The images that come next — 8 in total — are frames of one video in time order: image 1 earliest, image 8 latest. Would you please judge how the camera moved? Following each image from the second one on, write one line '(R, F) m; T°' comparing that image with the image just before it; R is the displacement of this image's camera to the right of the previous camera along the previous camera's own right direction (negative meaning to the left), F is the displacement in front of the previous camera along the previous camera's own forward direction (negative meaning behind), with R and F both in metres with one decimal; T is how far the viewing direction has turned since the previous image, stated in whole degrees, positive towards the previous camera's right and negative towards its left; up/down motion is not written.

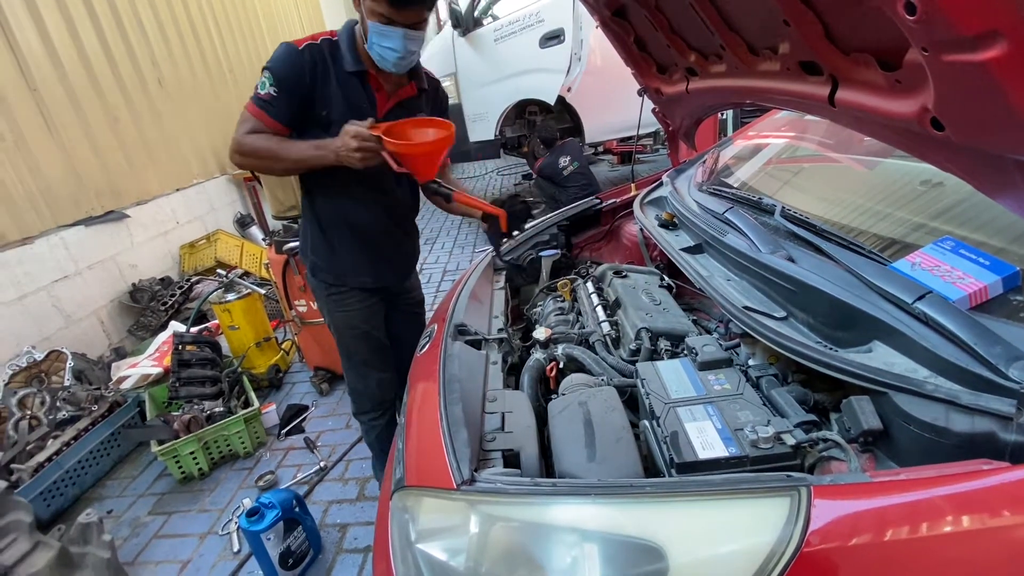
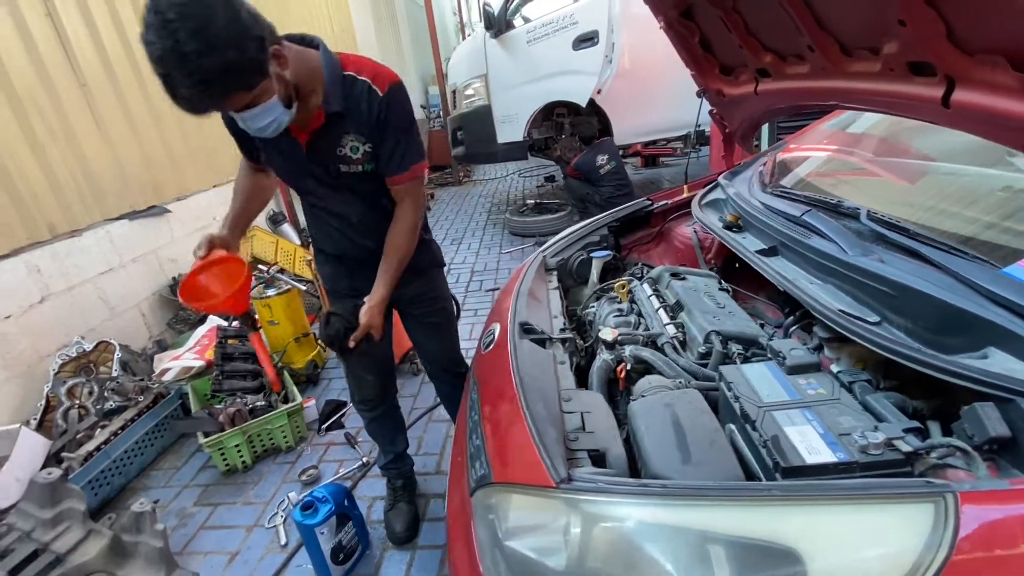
(-0.2, 0.0) m; -1°
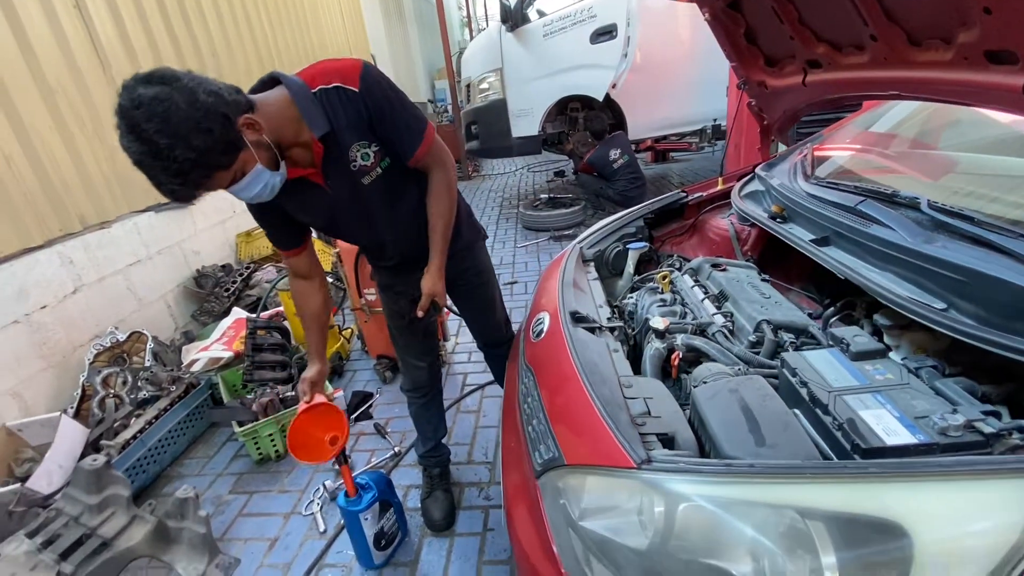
(-0.1, 0.0) m; 0°
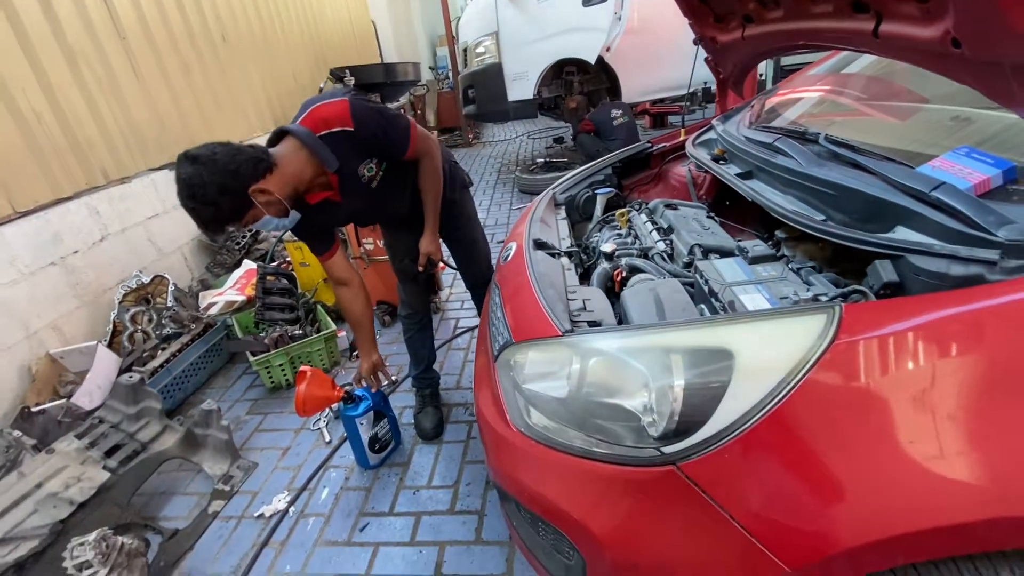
(+0.1, -0.2) m; -1°
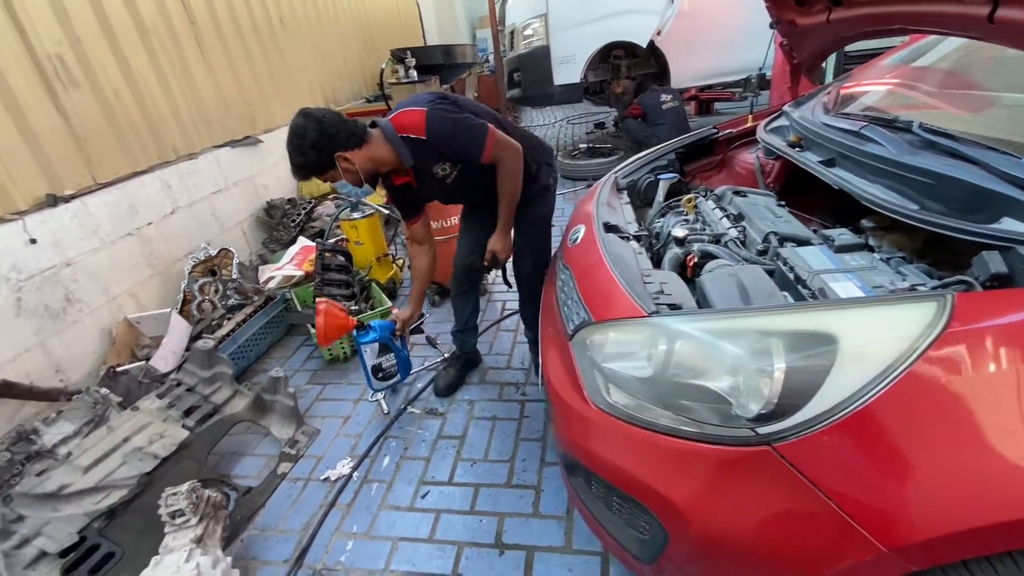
(-0.1, 0.0) m; -3°
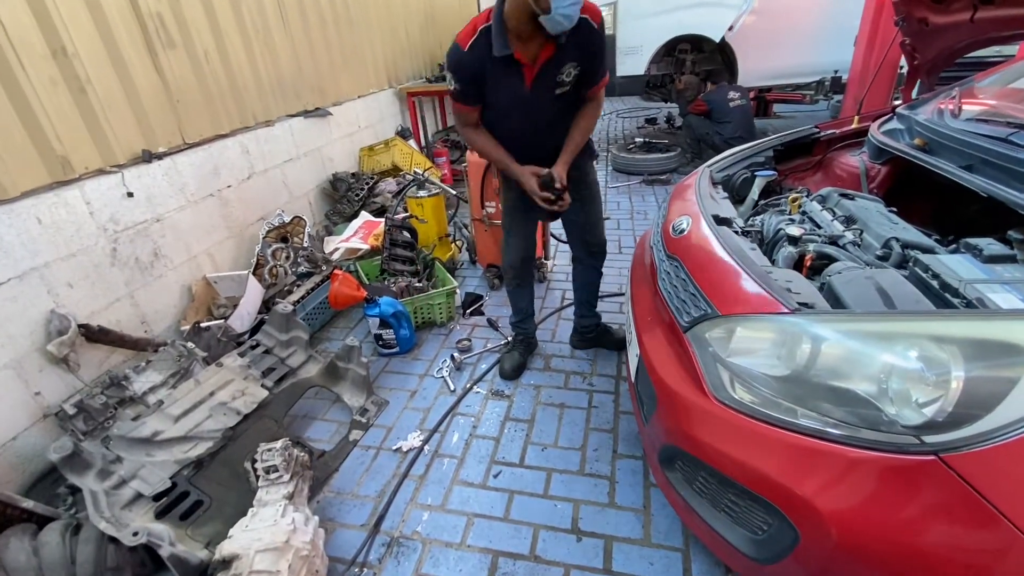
(-0.3, 0.0) m; -2°
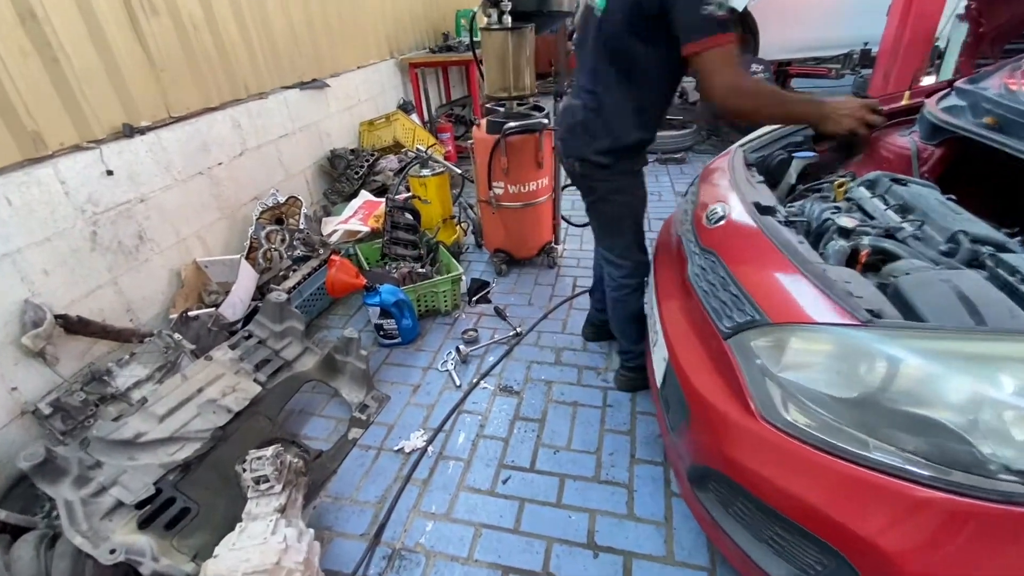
(0.0, +0.2) m; 0°
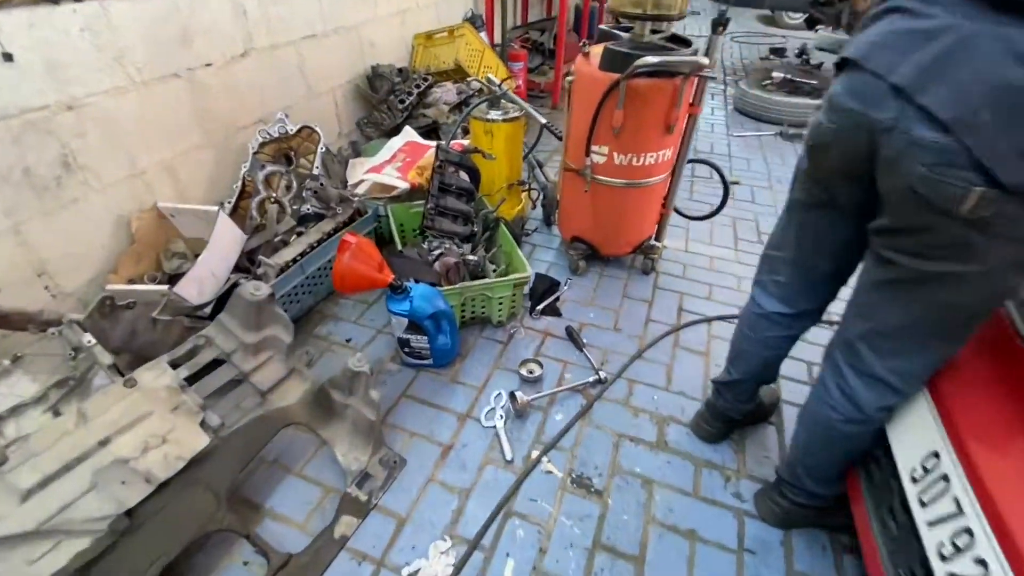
(-0.2, +0.8) m; -3°
